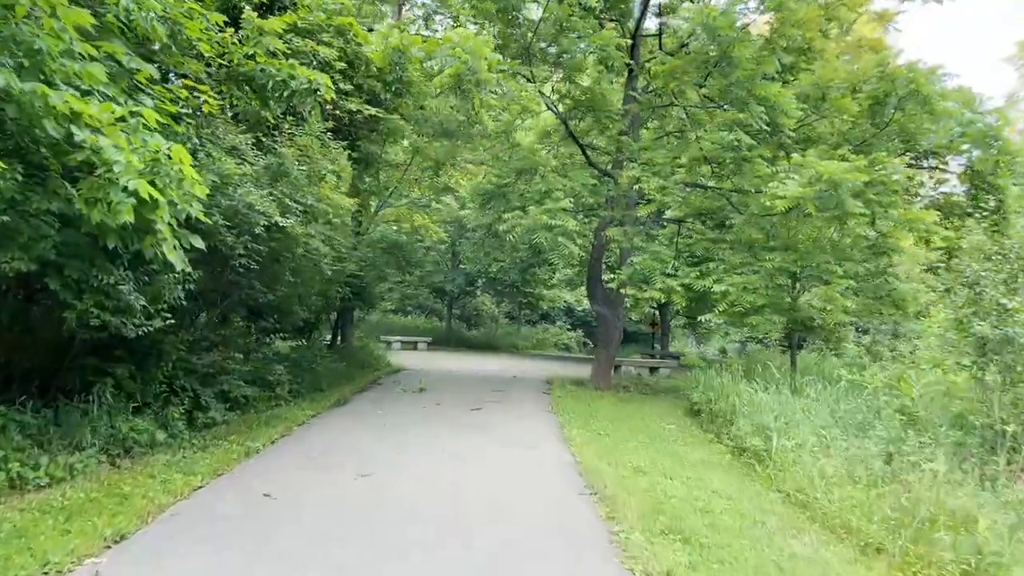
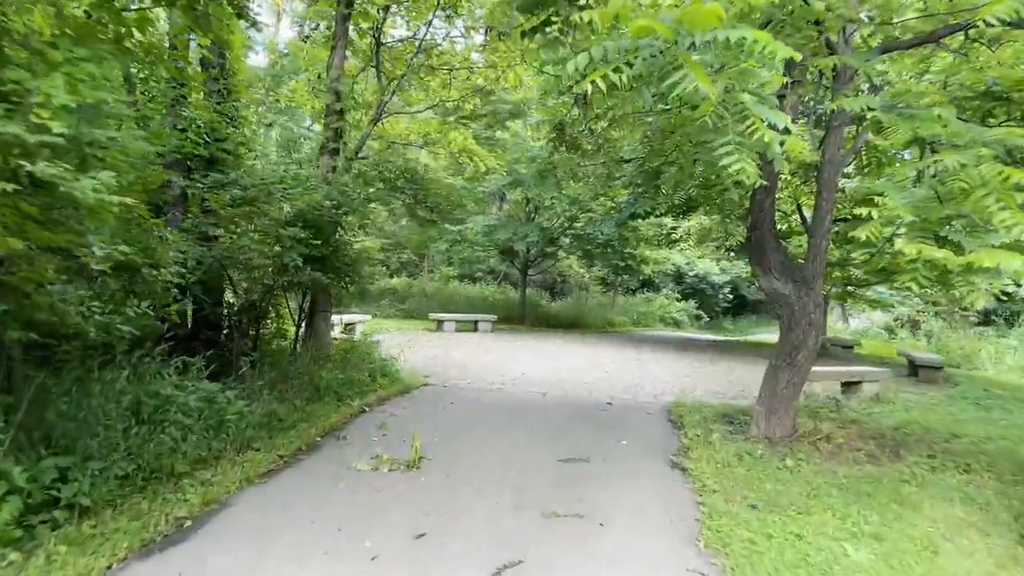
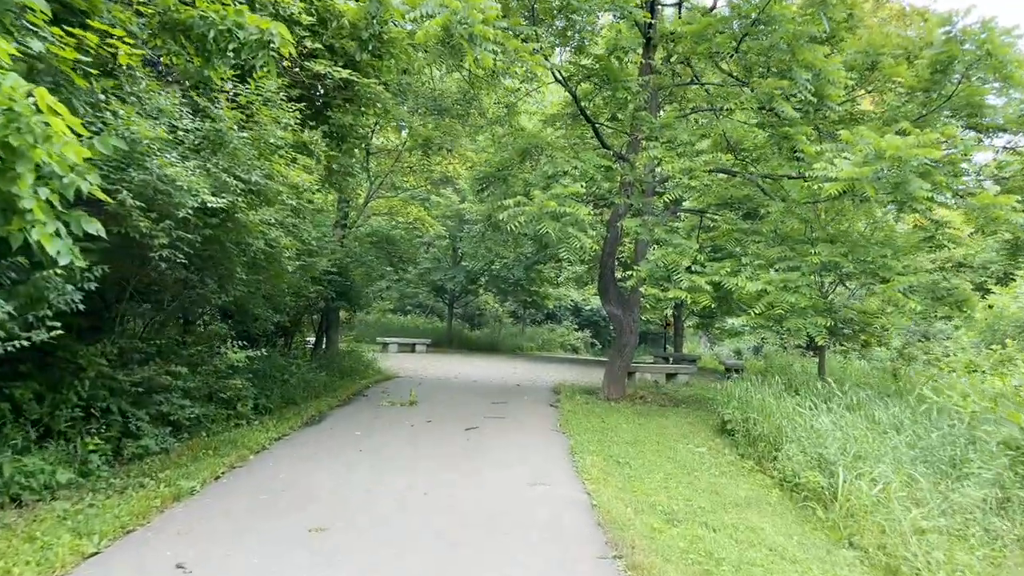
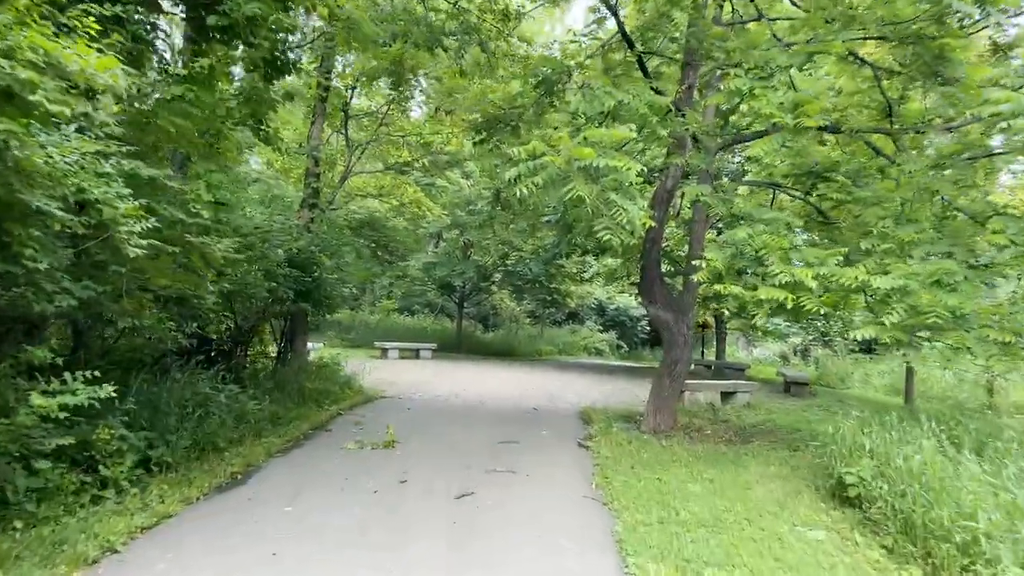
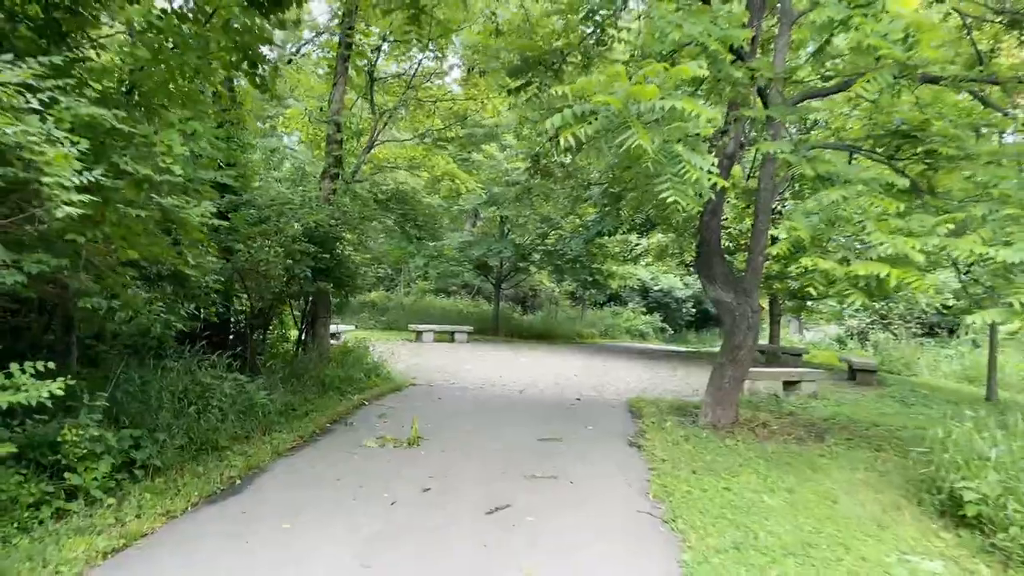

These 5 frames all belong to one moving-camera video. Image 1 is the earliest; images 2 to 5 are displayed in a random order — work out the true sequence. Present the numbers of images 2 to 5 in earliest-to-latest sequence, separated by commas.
3, 4, 5, 2
